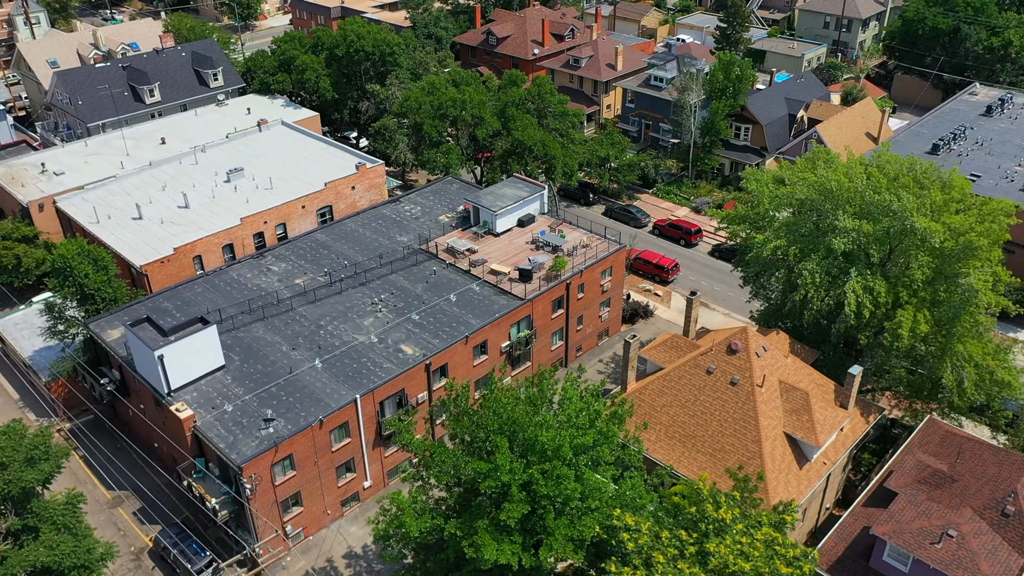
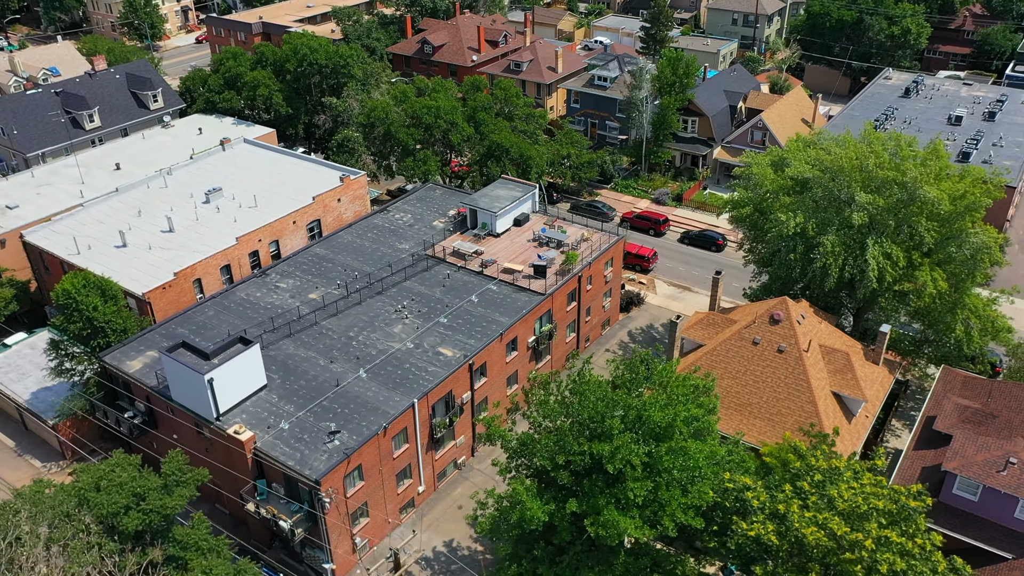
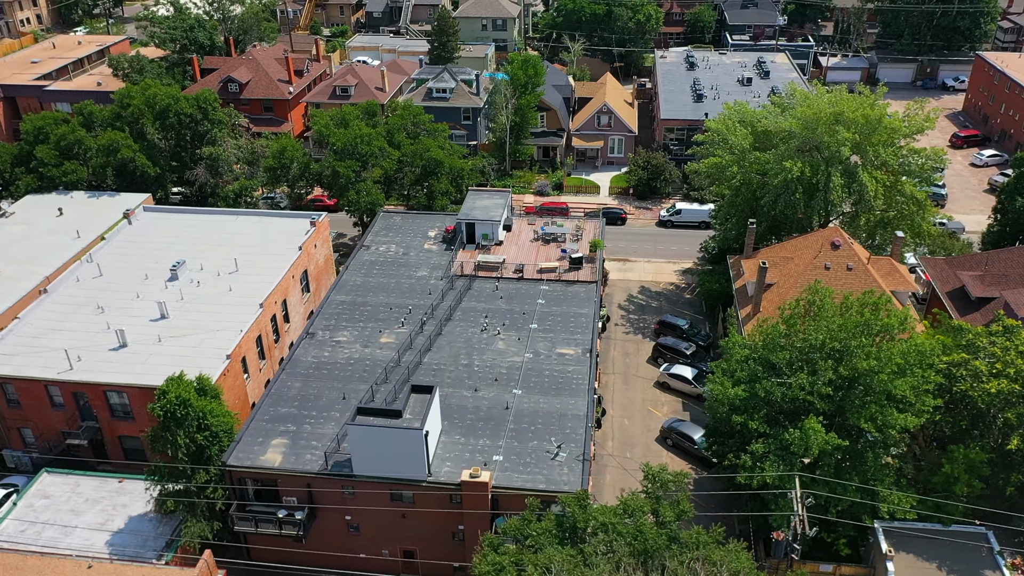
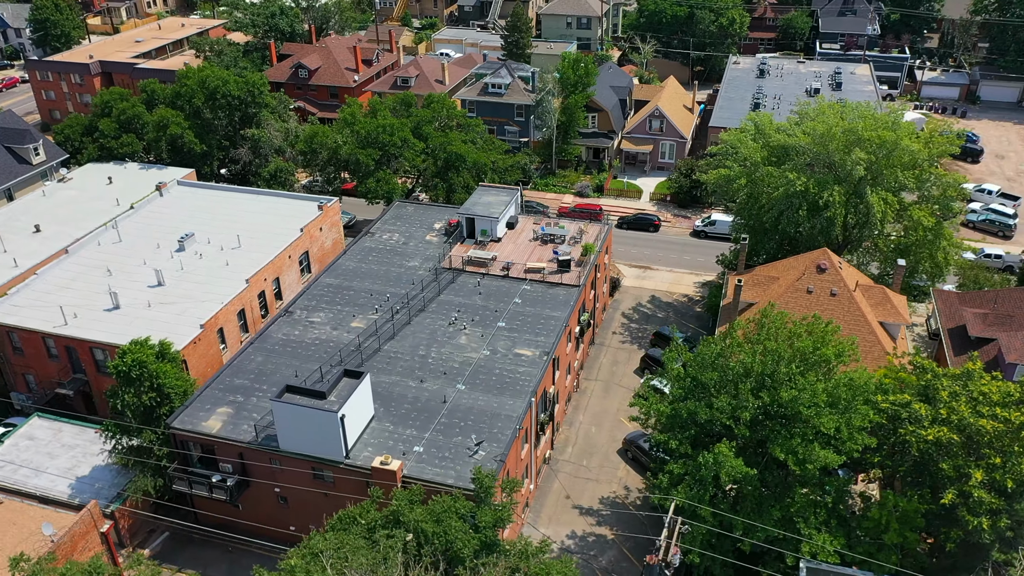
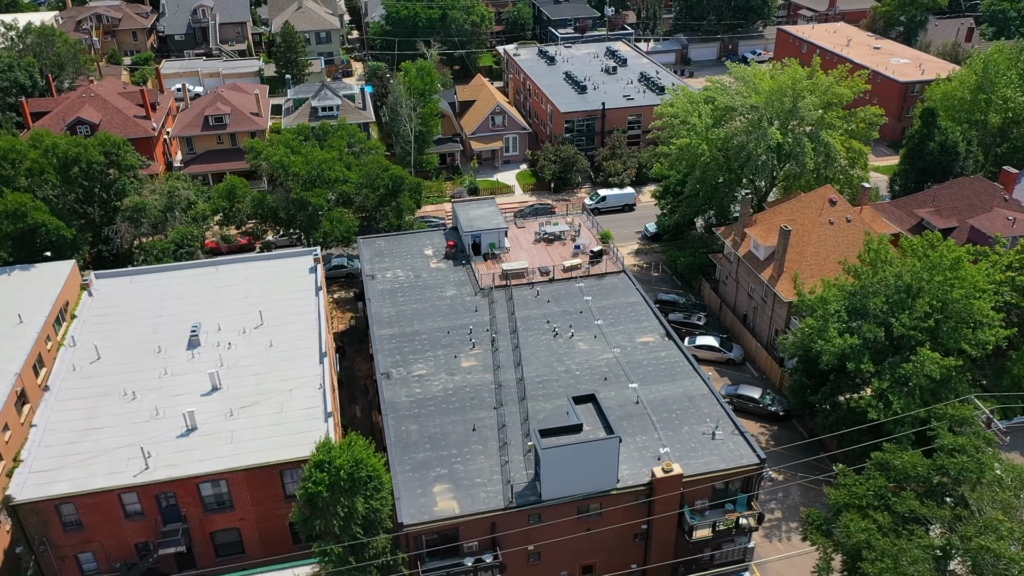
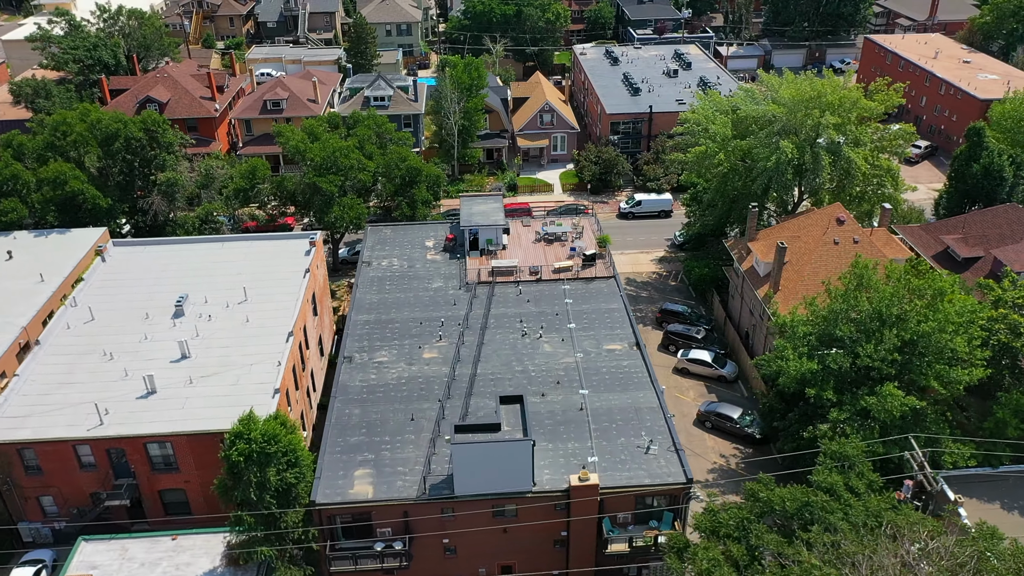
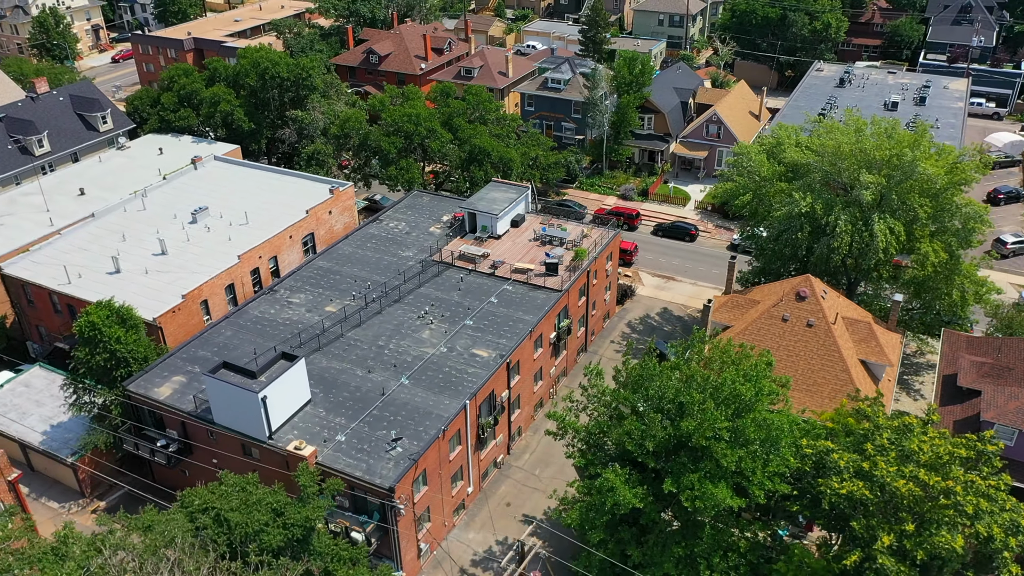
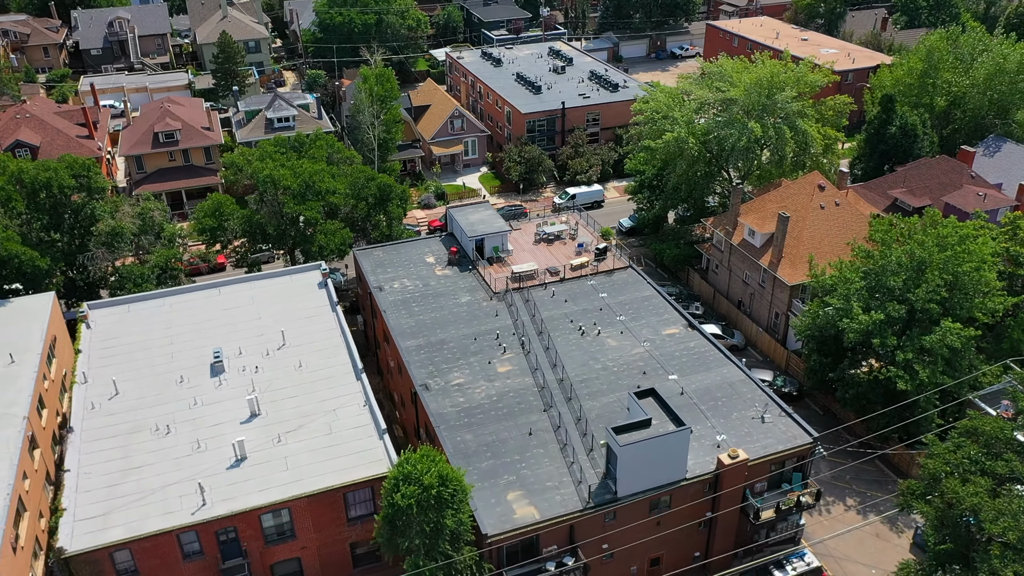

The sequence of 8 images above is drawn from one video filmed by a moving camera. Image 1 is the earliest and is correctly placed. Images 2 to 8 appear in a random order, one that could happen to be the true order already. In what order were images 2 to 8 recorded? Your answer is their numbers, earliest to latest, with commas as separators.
2, 7, 4, 3, 6, 5, 8
